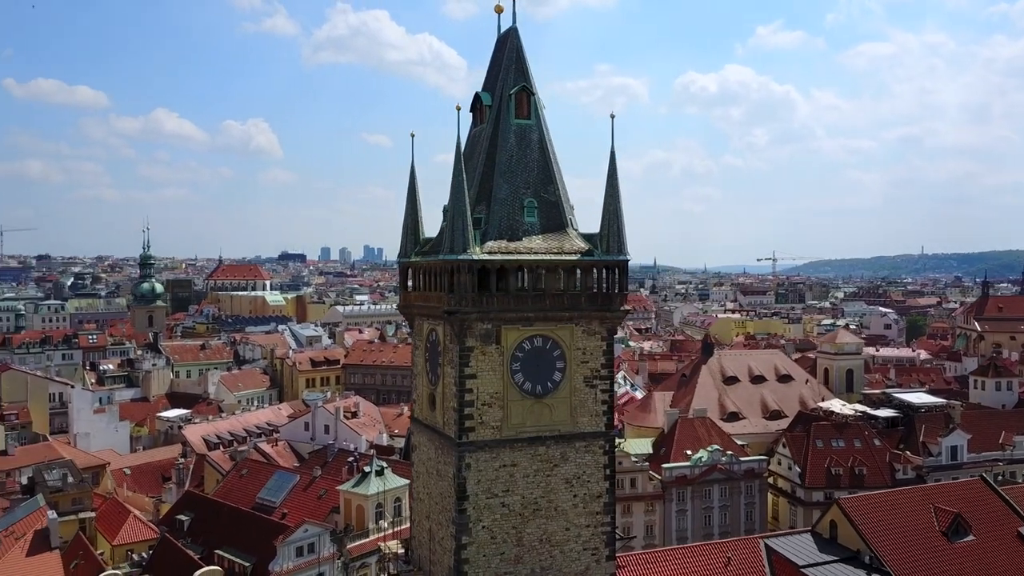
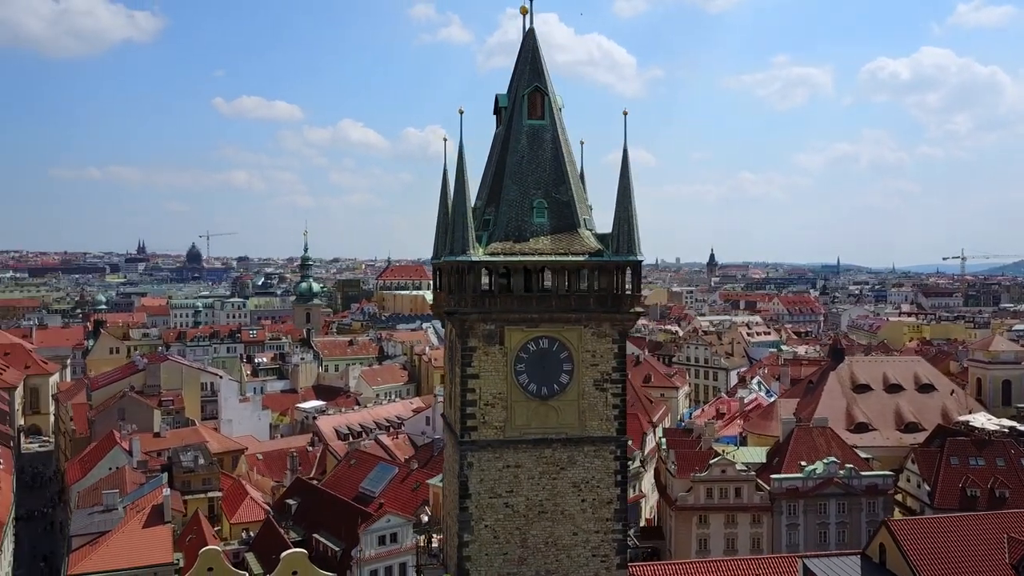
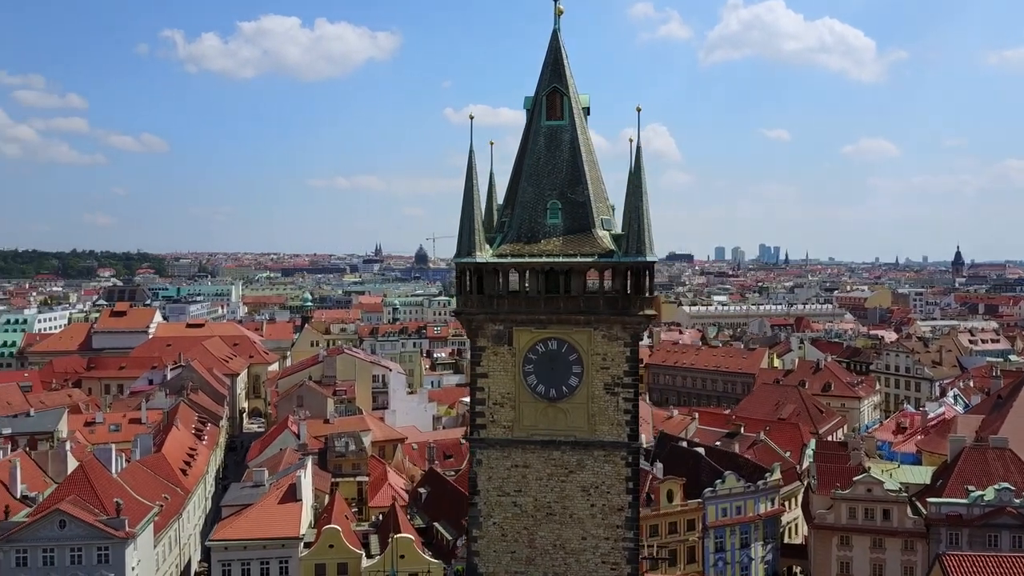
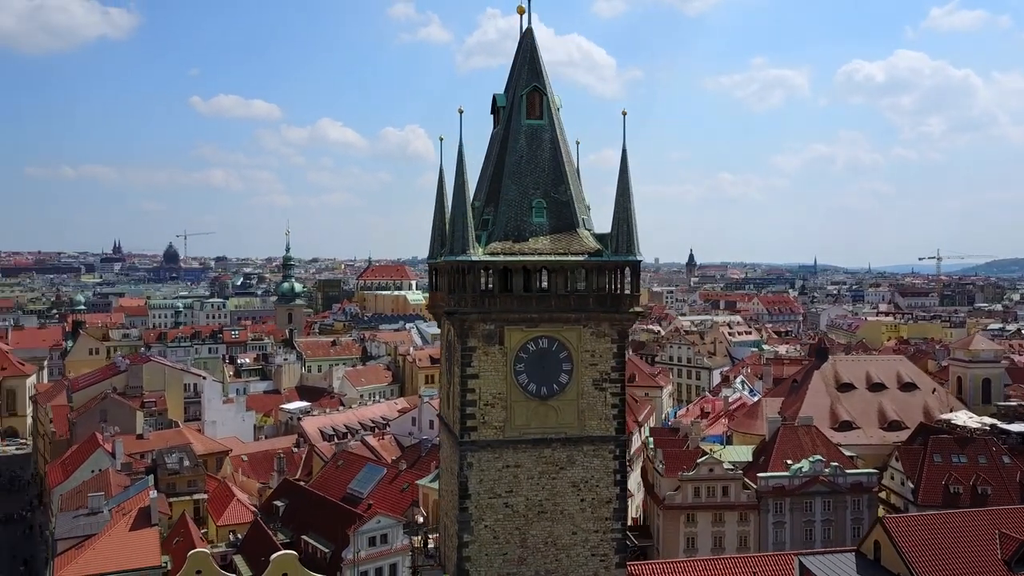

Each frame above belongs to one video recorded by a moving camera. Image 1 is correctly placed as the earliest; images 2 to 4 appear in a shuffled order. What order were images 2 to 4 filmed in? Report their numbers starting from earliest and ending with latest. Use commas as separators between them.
4, 2, 3
